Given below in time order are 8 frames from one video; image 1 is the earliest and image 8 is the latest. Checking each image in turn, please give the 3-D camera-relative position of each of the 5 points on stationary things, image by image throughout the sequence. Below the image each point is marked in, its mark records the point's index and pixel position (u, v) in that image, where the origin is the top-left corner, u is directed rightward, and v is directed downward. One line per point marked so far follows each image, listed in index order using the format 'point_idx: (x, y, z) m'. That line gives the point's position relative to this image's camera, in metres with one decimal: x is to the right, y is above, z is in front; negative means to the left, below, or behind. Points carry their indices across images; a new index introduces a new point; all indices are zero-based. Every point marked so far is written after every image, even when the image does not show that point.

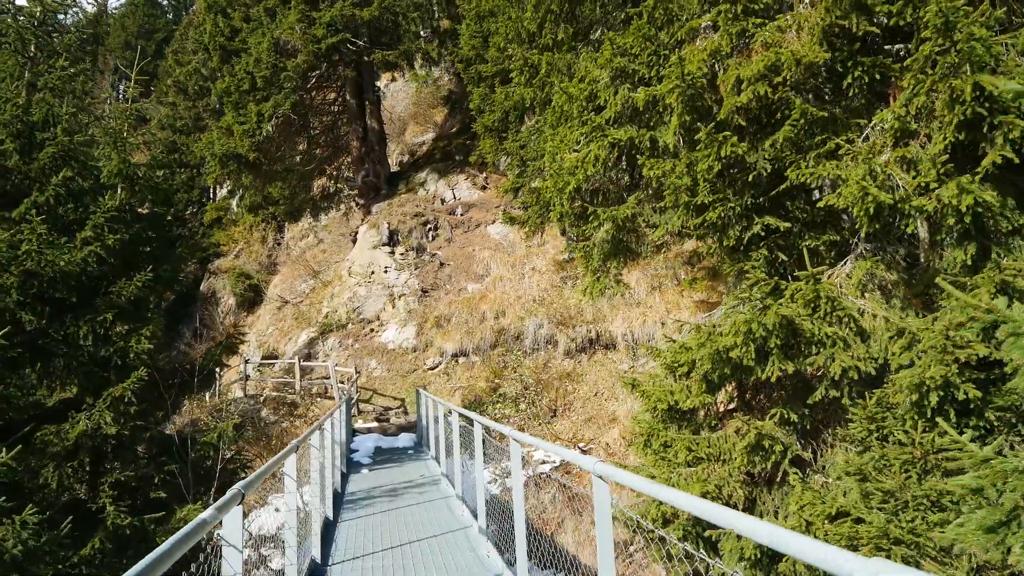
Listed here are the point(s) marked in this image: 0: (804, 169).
0: (+1.8, +0.7, +4.9) m
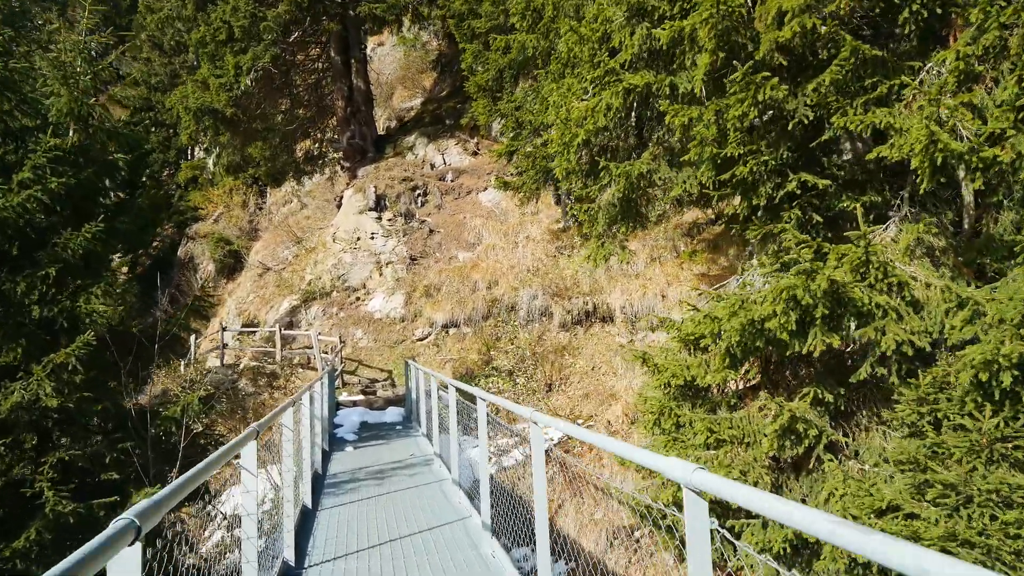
0: (+1.8, +0.9, +4.3) m
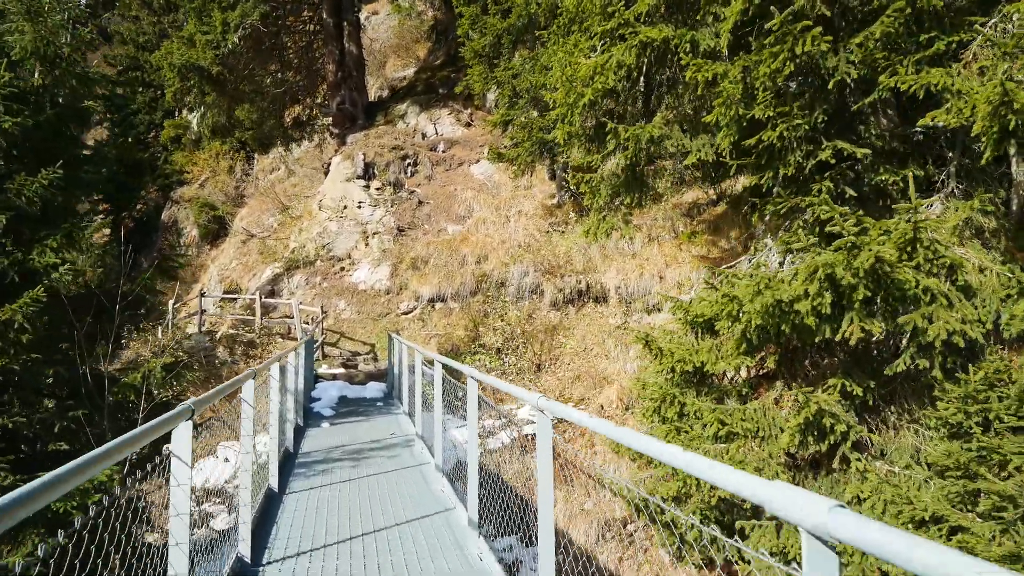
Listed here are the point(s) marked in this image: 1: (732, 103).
0: (+1.9, +1.0, +3.9) m
1: (+1.2, +1.0, +4.5) m
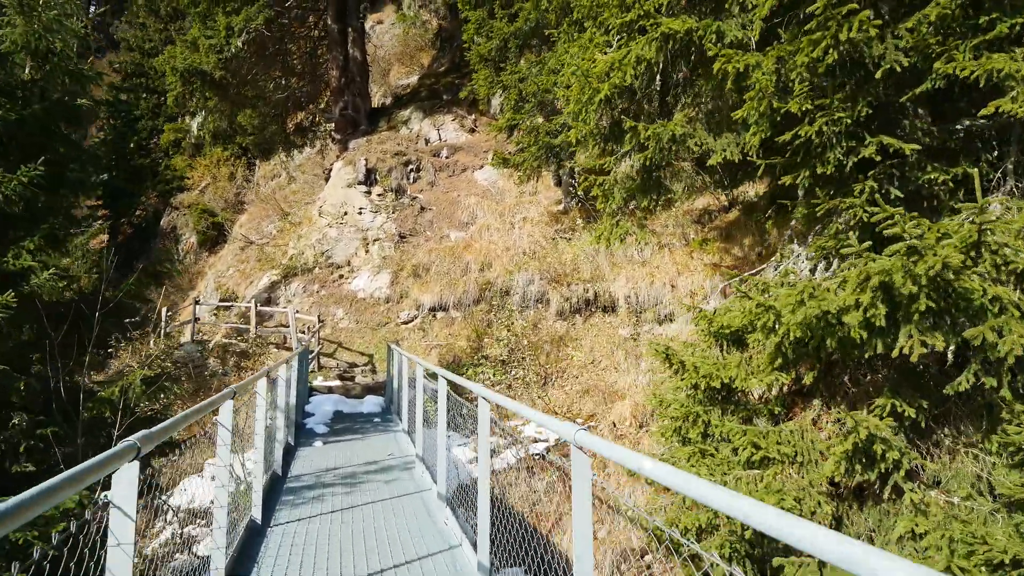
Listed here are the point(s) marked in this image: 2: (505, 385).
0: (+1.9, +1.0, +3.4) m
1: (+1.3, +1.0, +4.1) m
2: (-0.1, -1.2, +9.9) m
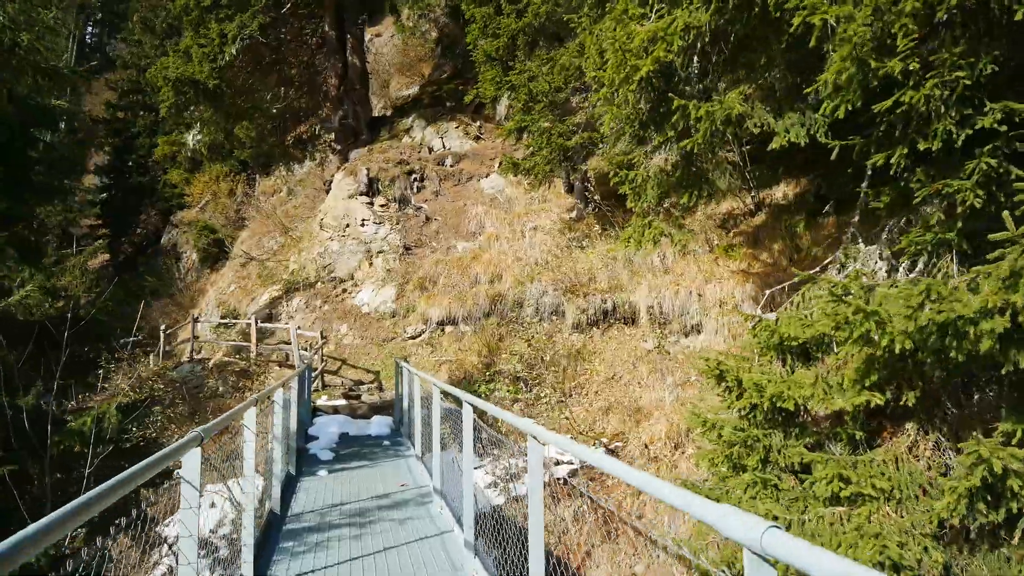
0: (+2.1, +1.0, +2.8) m
1: (+1.4, +1.0, +3.5) m
2: (+0.1, -1.3, +9.2) m
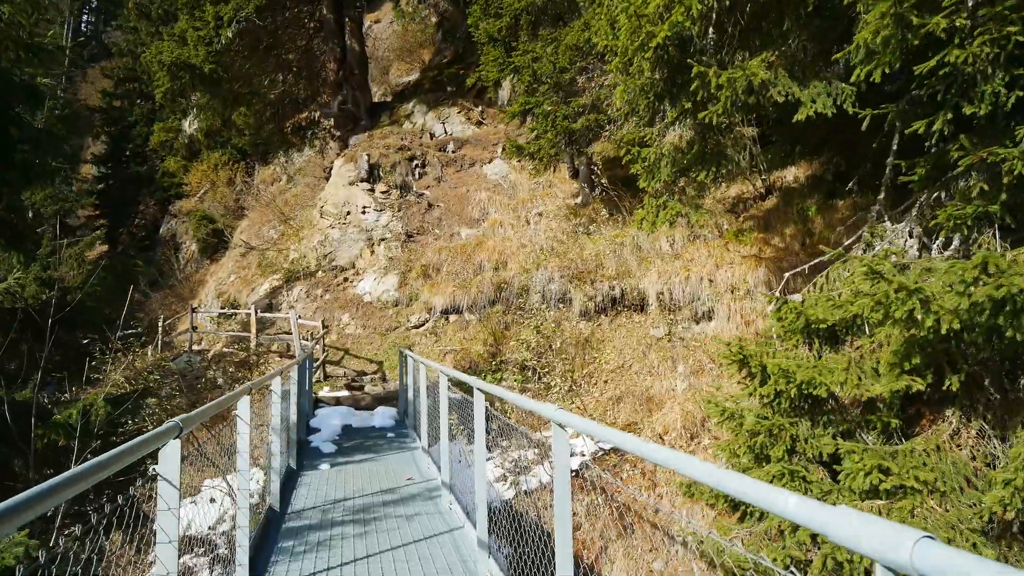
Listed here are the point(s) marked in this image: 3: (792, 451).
0: (+2.1, +1.1, +2.6) m
1: (+1.5, +1.1, +3.2) m
2: (+0.2, -1.1, +9.0) m
3: (+1.4, -0.8, +3.9) m
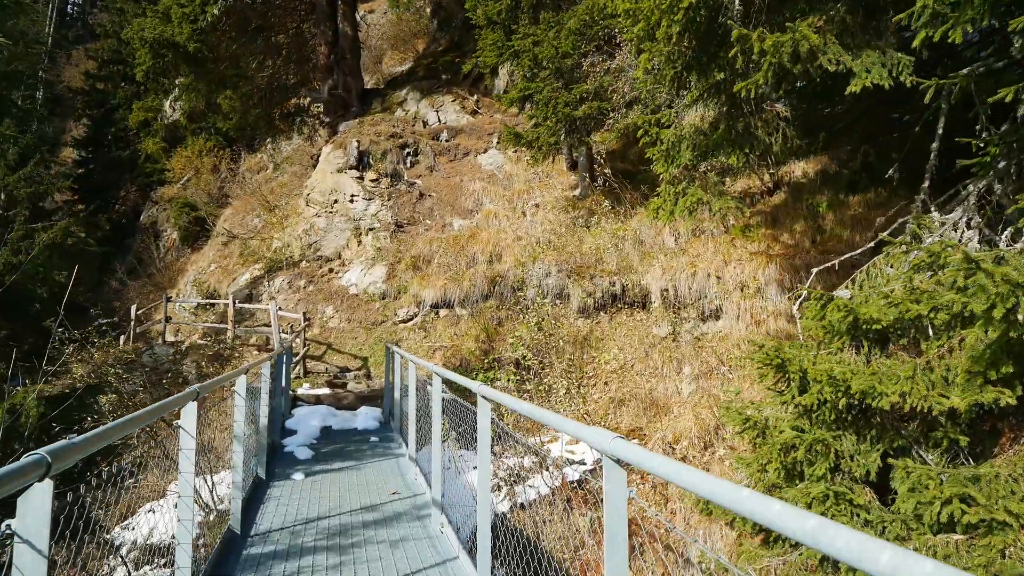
0: (+2.2, +1.1, +2.0) m
1: (+1.5, +1.1, +2.7) m
2: (+0.1, -1.1, +8.4) m
3: (+1.4, -0.8, +3.4) m
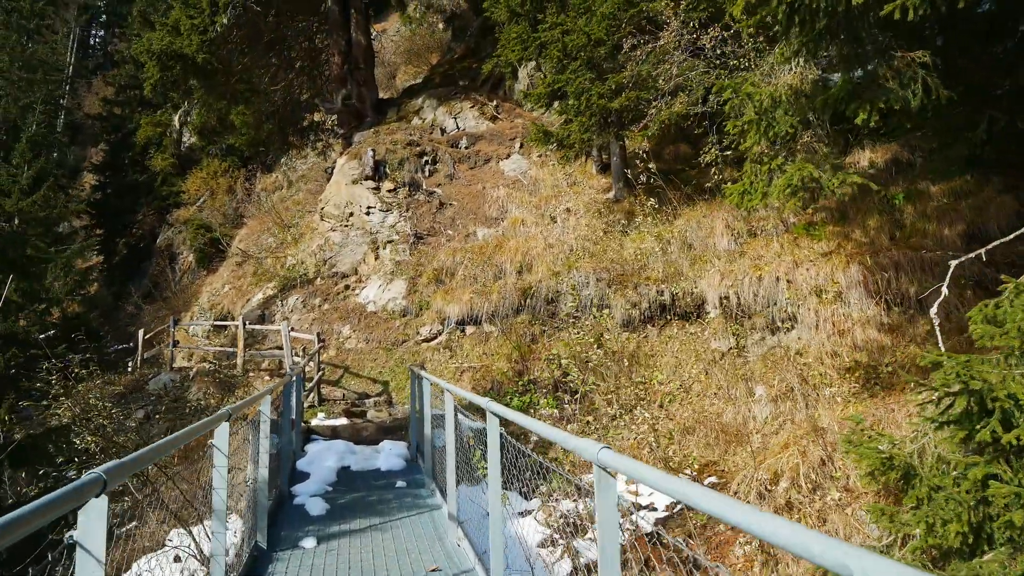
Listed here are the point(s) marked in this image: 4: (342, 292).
0: (+2.4, +1.1, +1.0) m
1: (+1.8, +1.1, +1.6) m
2: (+0.5, -1.2, +7.4) m
3: (+1.7, -0.7, +2.3) m
4: (-2.6, 0.0, +12.7) m
